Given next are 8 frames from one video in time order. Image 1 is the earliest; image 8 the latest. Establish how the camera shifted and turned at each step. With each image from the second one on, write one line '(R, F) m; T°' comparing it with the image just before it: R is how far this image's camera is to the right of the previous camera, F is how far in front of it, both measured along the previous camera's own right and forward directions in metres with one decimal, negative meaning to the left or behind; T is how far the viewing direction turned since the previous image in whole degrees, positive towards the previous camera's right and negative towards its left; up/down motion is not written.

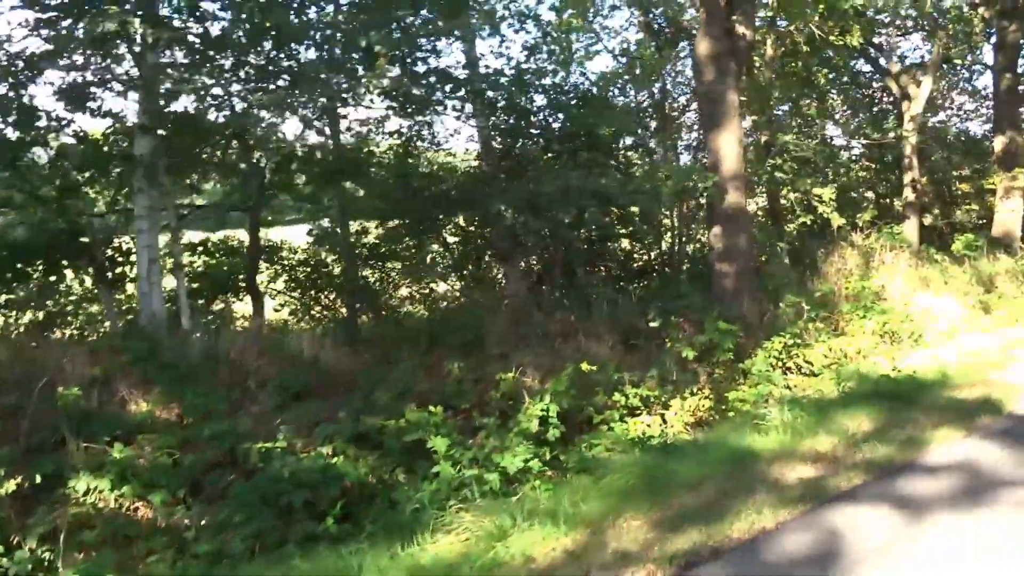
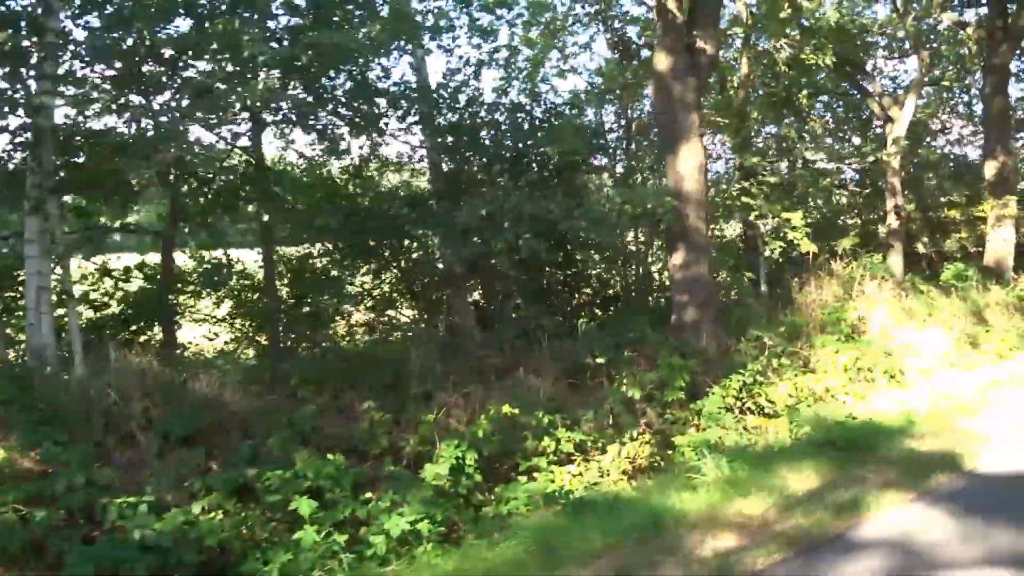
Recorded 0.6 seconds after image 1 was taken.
(+0.9, +0.8) m; -1°
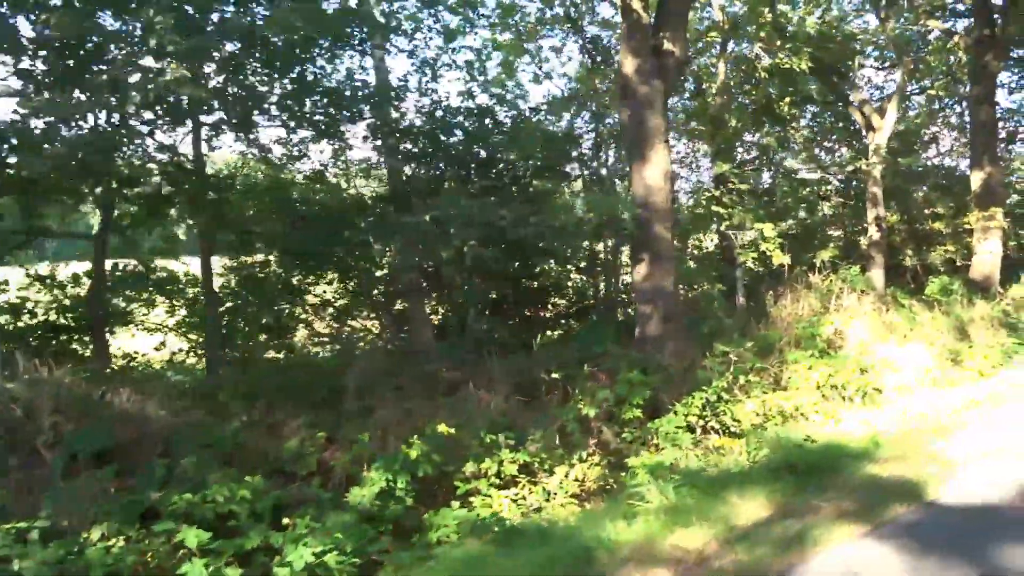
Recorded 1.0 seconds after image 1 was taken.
(+0.6, +0.5) m; 0°
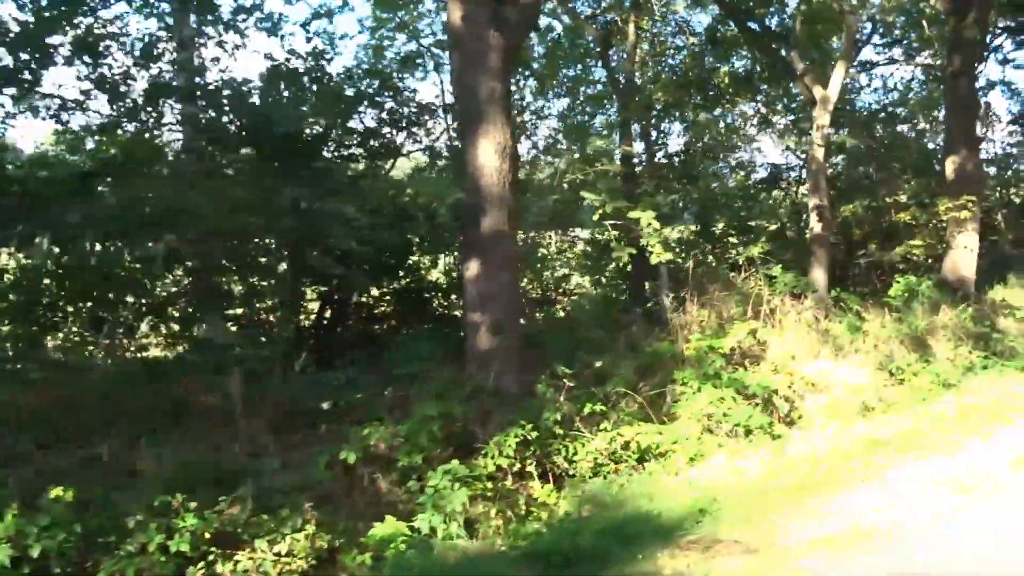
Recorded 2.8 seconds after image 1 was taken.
(+2.5, +2.2) m; -2°
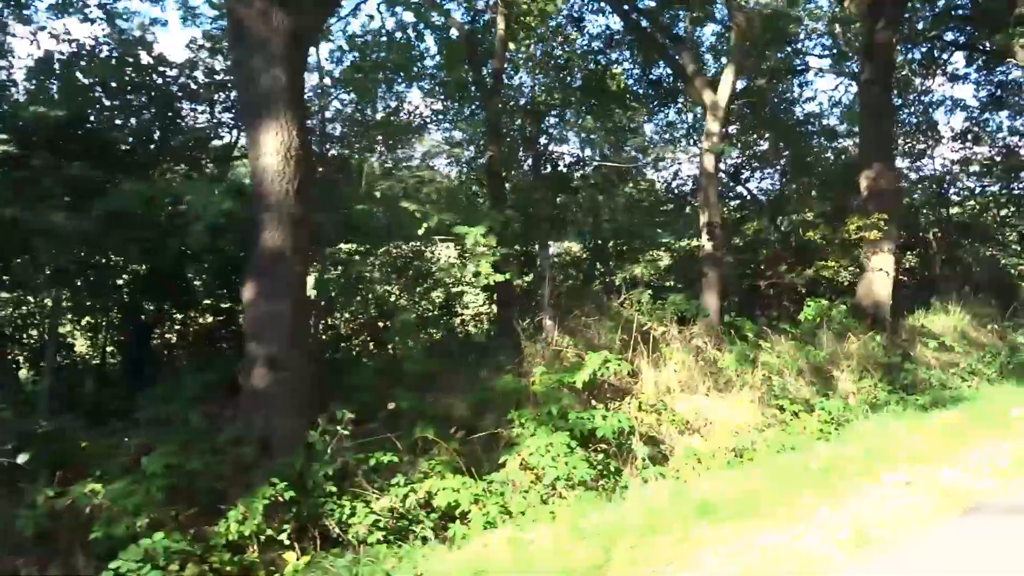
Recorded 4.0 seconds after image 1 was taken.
(+1.8, +1.3) m; +2°
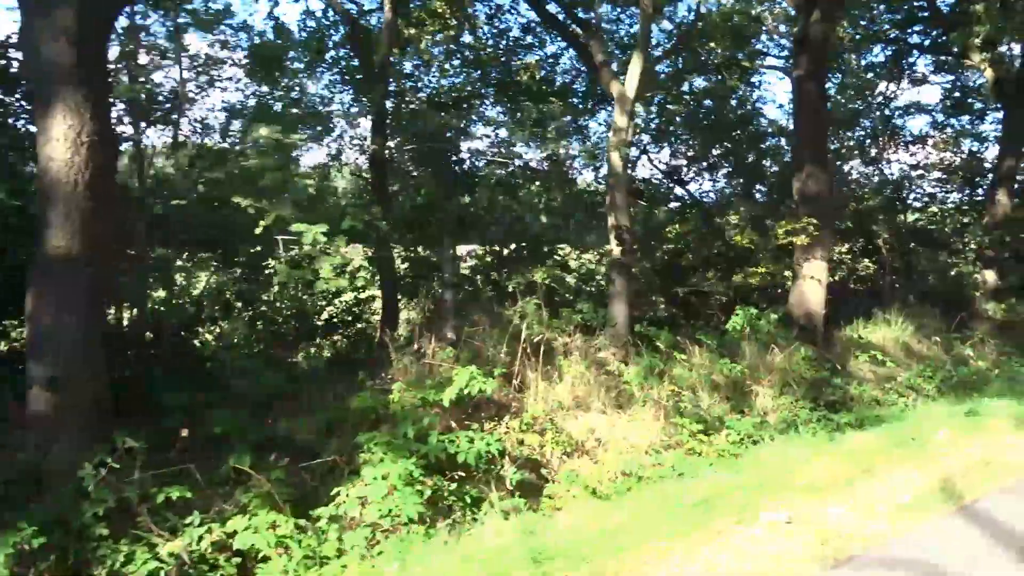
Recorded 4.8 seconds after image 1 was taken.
(+1.3, +1.0) m; +1°
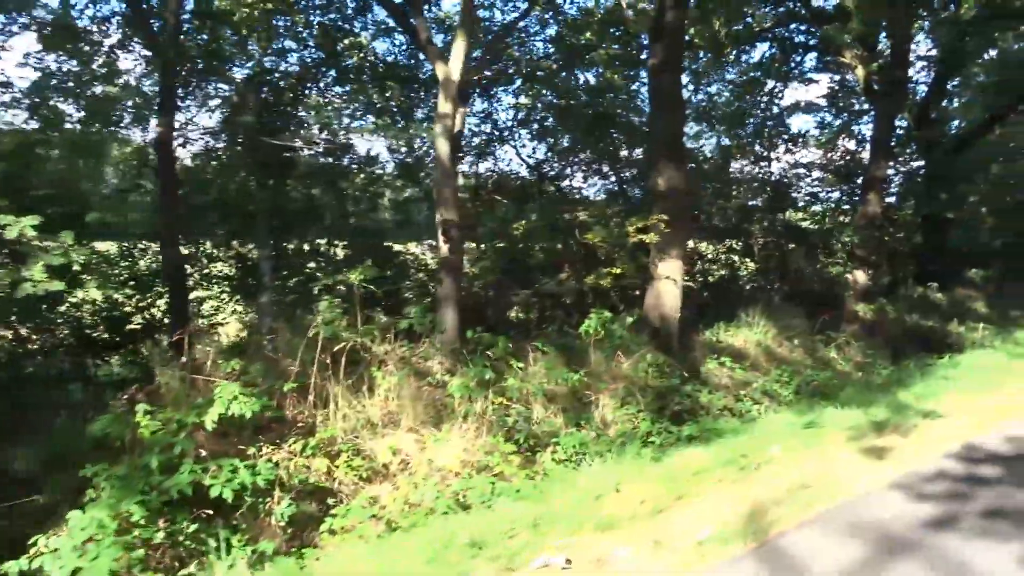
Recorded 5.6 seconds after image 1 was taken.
(+1.3, +1.0) m; +5°
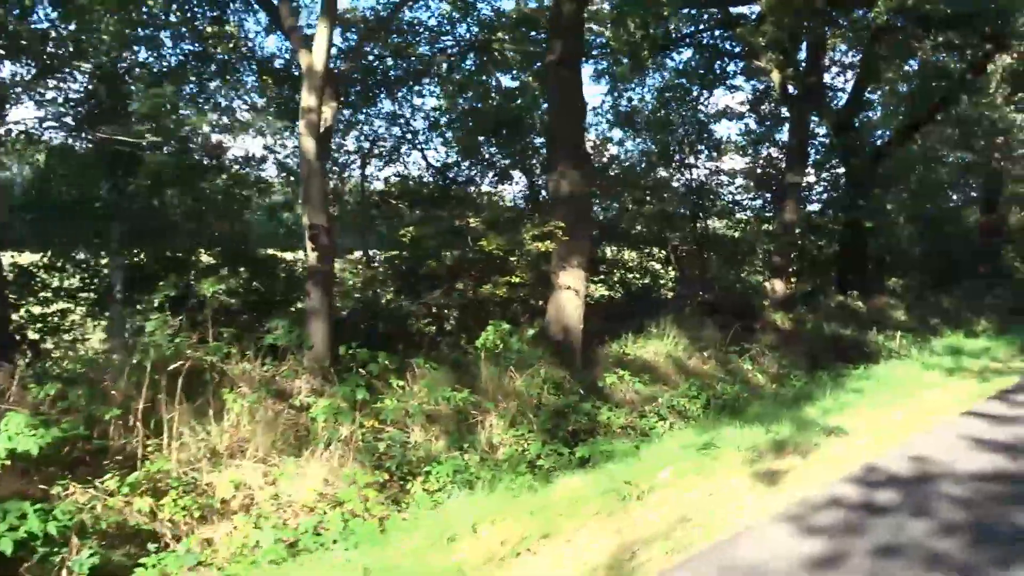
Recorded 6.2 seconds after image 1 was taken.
(+0.8, +0.8) m; +4°
